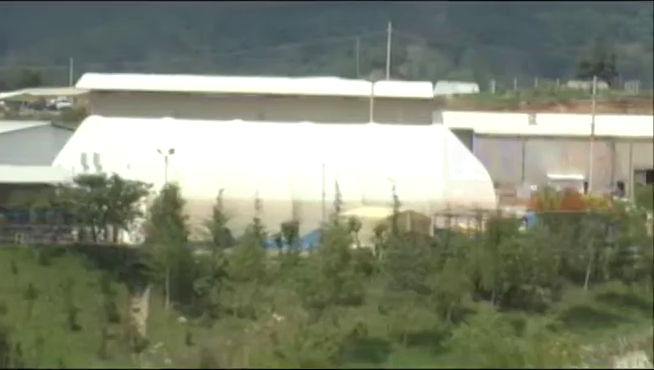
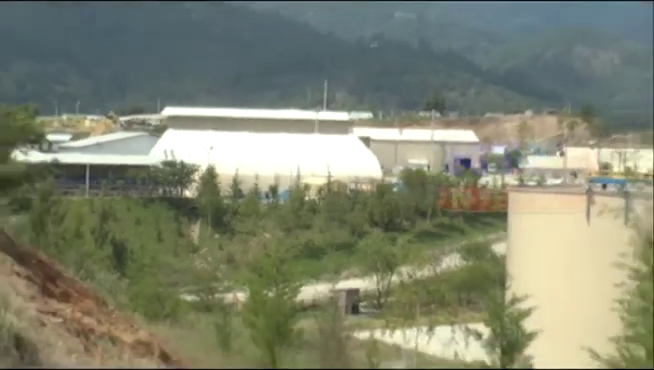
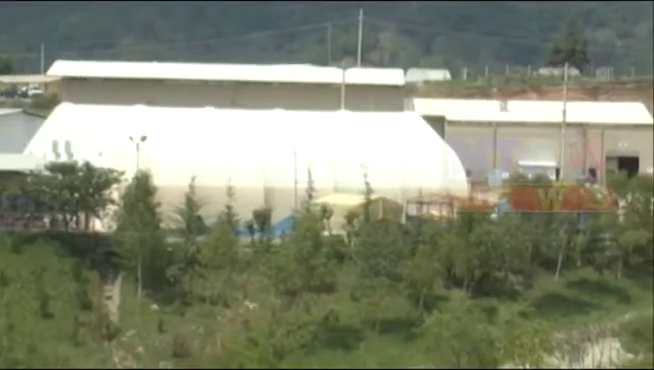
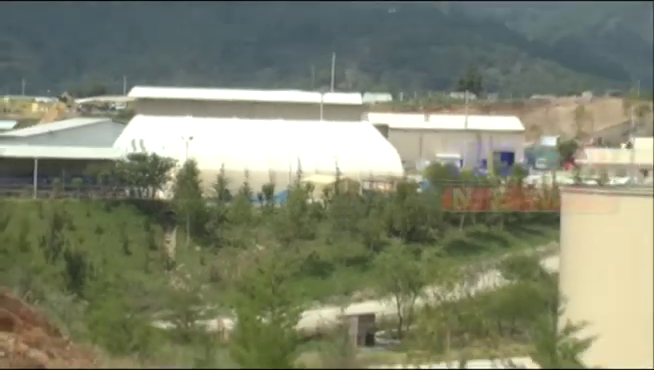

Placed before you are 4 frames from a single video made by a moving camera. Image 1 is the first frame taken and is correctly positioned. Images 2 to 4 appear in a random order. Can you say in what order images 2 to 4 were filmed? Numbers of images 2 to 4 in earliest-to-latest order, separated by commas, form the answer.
3, 4, 2
